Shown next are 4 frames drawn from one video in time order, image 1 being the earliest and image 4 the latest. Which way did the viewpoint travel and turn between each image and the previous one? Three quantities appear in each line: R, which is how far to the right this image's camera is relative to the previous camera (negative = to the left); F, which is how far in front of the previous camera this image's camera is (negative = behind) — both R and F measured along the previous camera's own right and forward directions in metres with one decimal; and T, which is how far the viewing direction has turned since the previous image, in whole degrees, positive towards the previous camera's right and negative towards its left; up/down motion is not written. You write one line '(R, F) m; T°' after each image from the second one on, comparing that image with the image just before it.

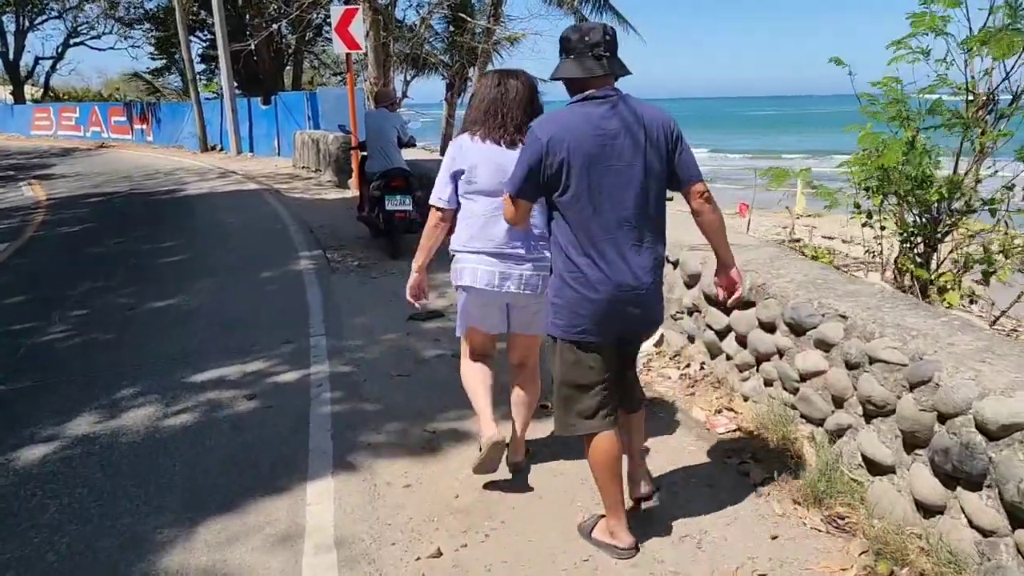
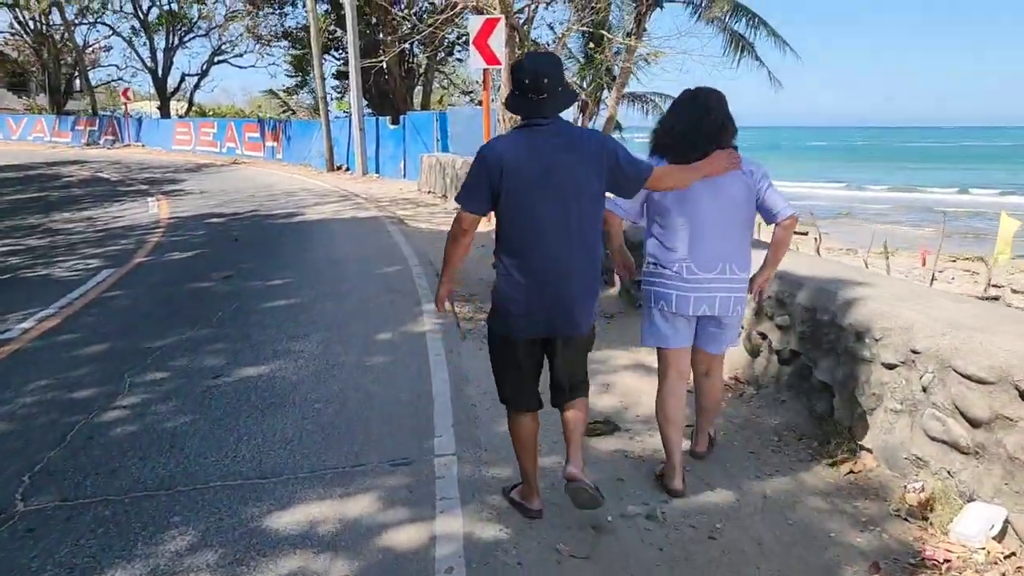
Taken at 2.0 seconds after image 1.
(-0.5, +1.8) m; -8°
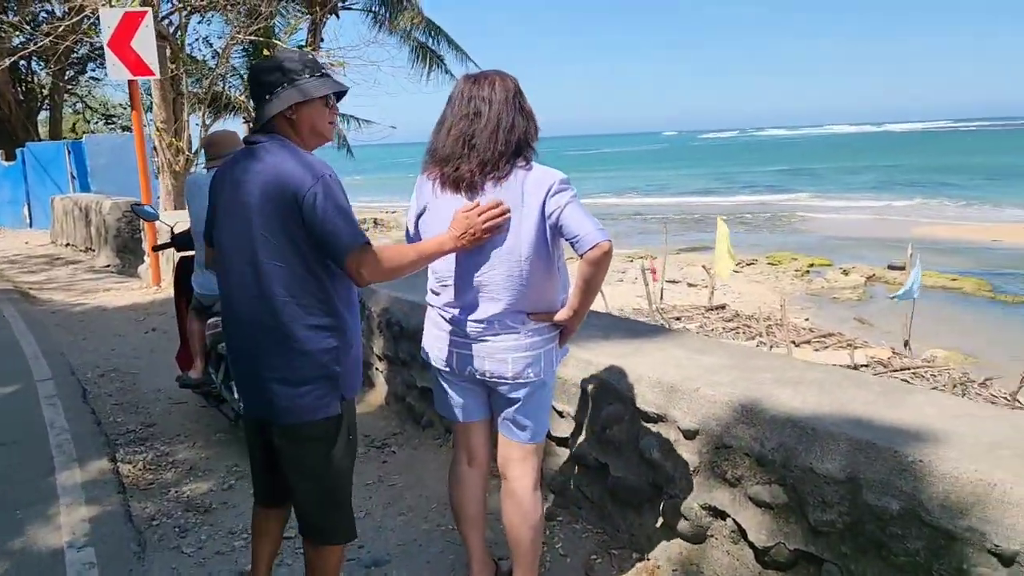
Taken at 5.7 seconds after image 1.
(-0.1, +2.5) m; +22°
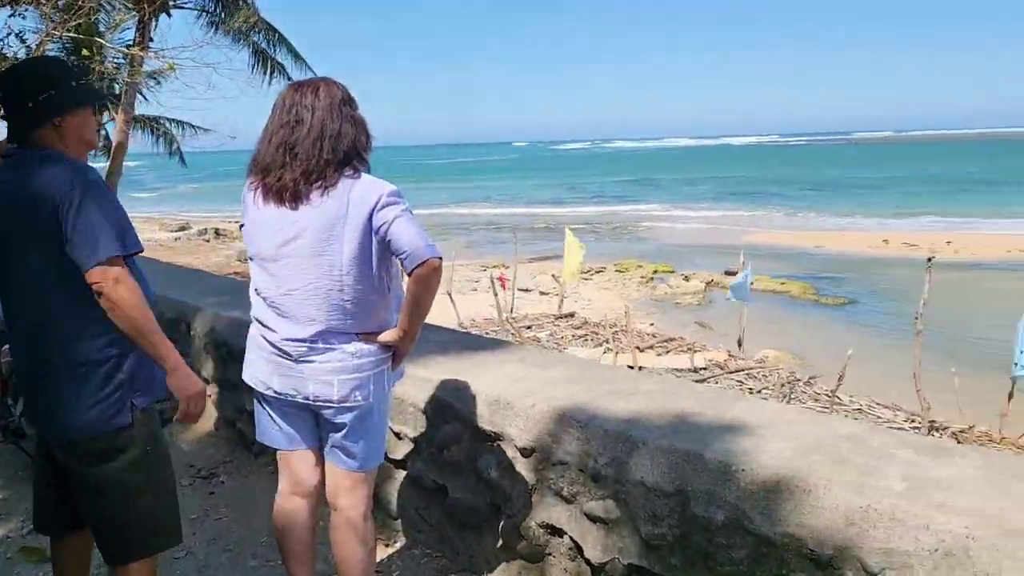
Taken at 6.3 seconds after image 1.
(+0.1, +0.1) m; +10°
